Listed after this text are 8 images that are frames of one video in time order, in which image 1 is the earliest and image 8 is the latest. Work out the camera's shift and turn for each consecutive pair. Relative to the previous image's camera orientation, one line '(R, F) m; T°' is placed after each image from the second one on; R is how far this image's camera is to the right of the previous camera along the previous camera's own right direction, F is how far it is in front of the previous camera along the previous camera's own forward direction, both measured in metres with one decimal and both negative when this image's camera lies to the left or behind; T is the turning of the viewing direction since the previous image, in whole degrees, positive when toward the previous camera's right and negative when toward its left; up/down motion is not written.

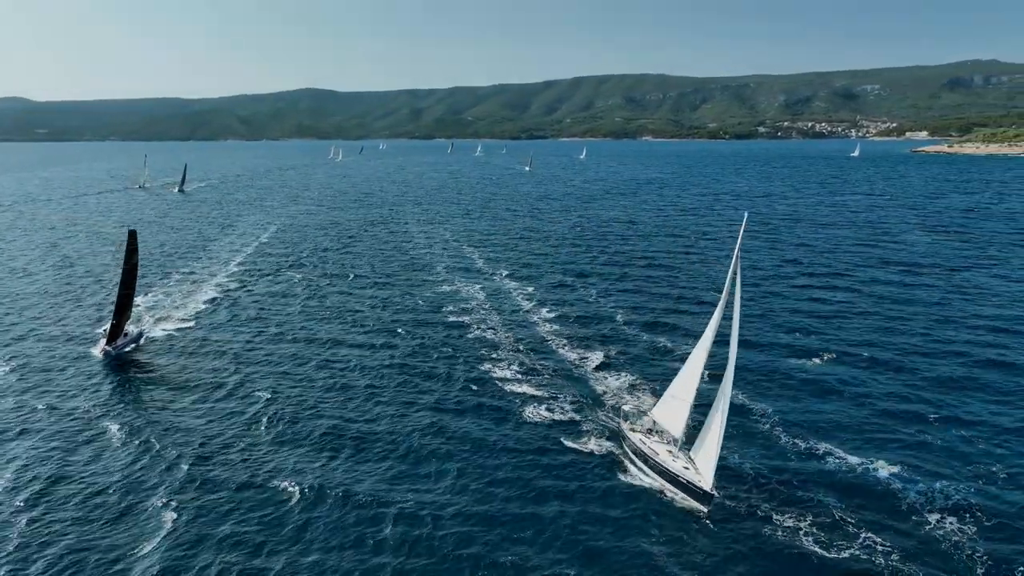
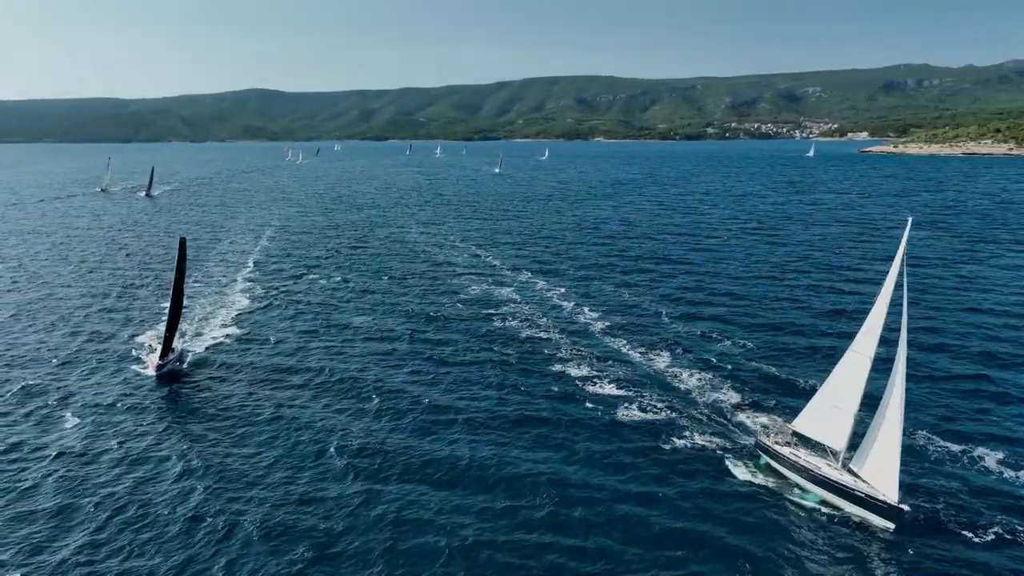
(-7.6, +0.4) m; +4°
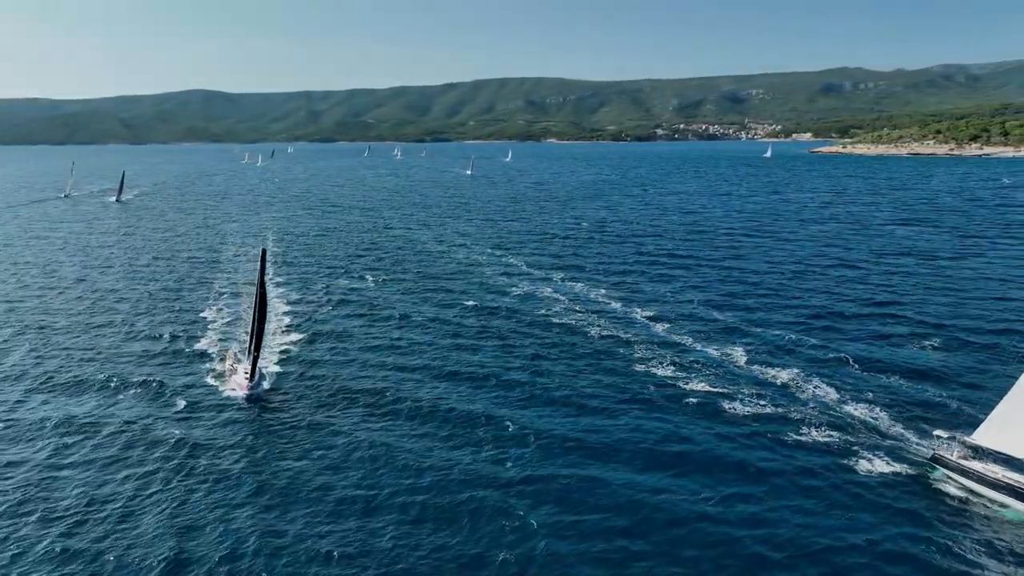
(-8.8, +0.3) m; +4°
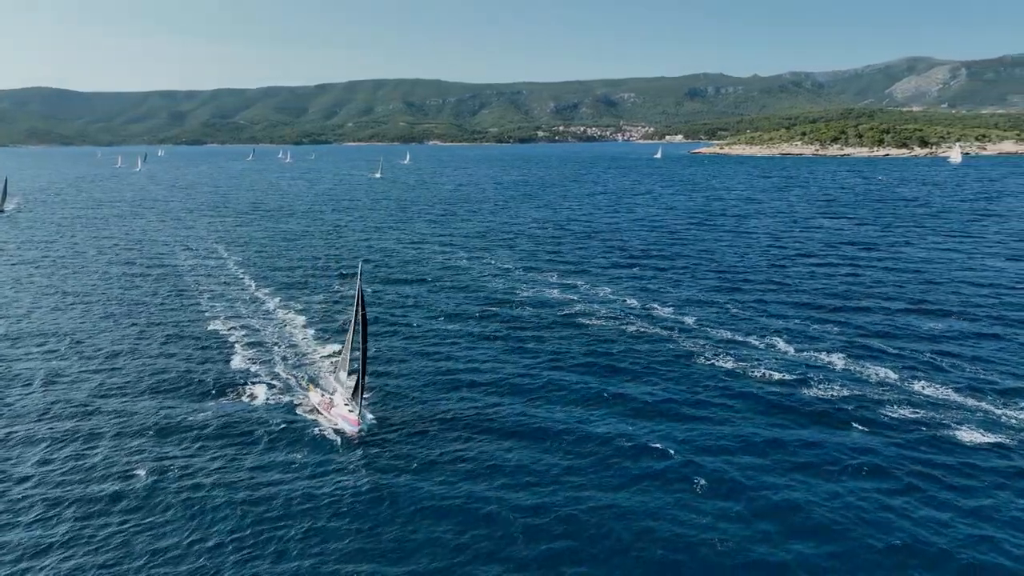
(-12.3, +0.7) m; +10°
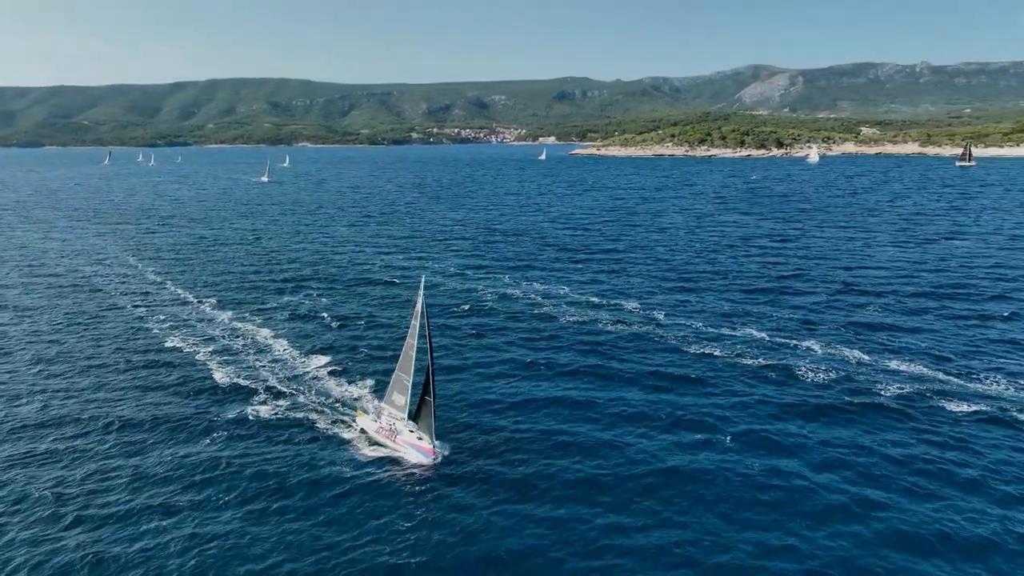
(-8.4, +0.7) m; +10°
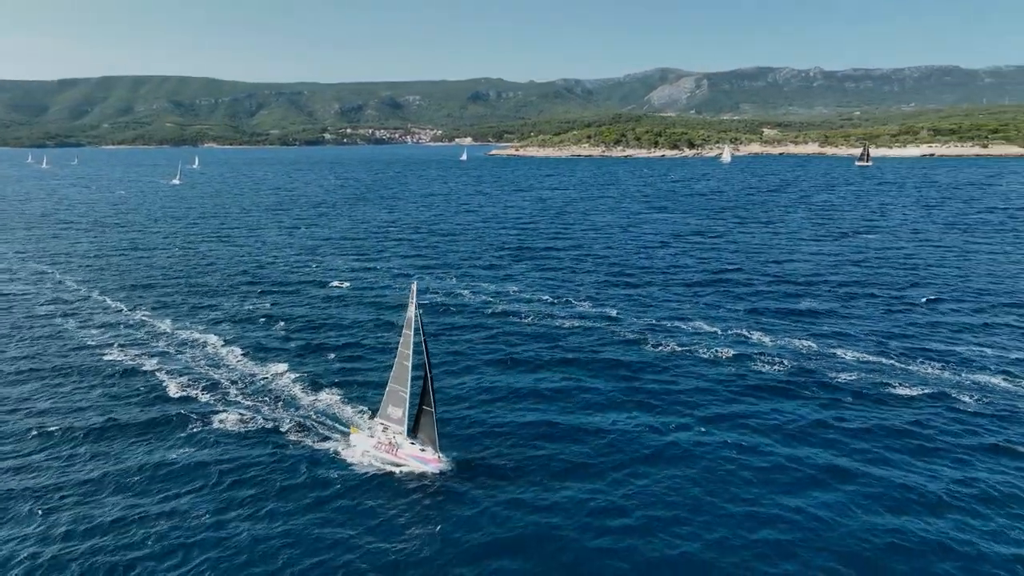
(-3.2, +0.2) m; +7°
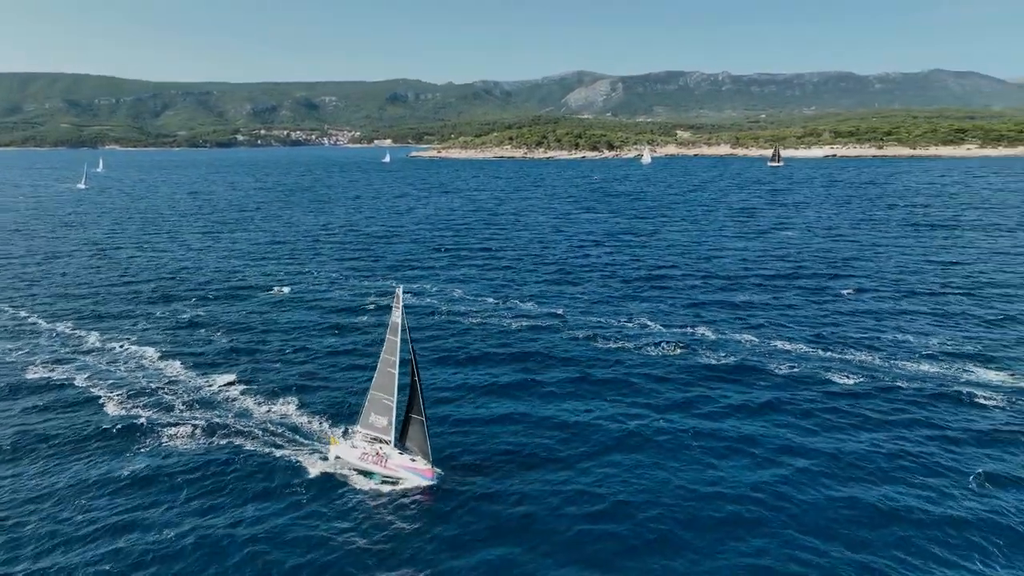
(-2.1, +0.1) m; +6°
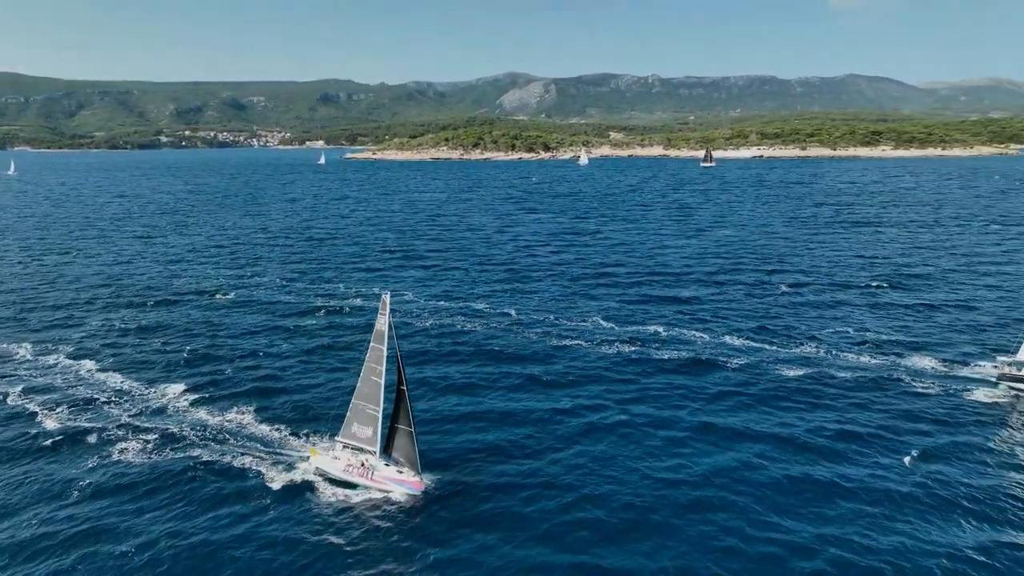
(-1.3, 0.0) m; +5°
